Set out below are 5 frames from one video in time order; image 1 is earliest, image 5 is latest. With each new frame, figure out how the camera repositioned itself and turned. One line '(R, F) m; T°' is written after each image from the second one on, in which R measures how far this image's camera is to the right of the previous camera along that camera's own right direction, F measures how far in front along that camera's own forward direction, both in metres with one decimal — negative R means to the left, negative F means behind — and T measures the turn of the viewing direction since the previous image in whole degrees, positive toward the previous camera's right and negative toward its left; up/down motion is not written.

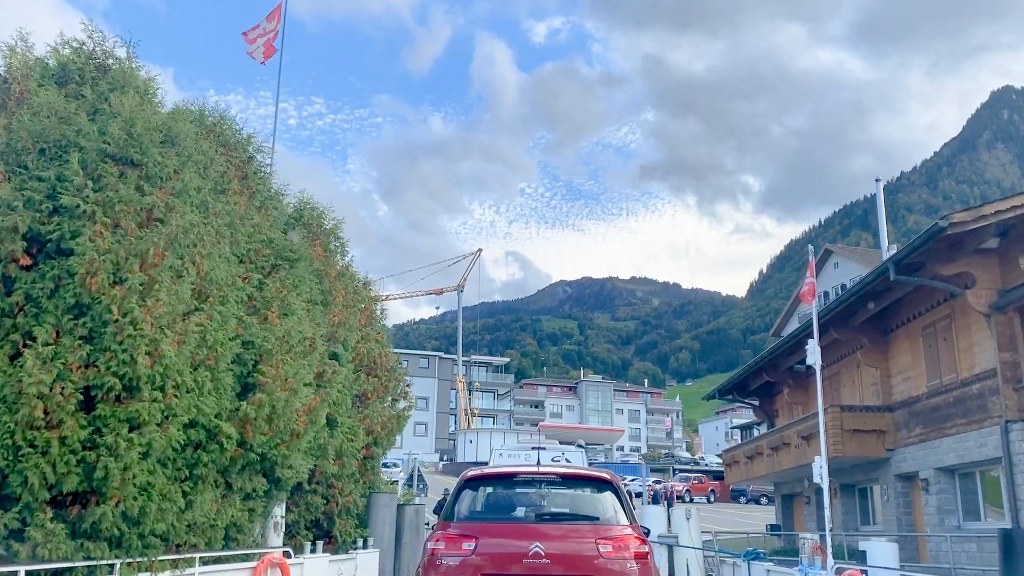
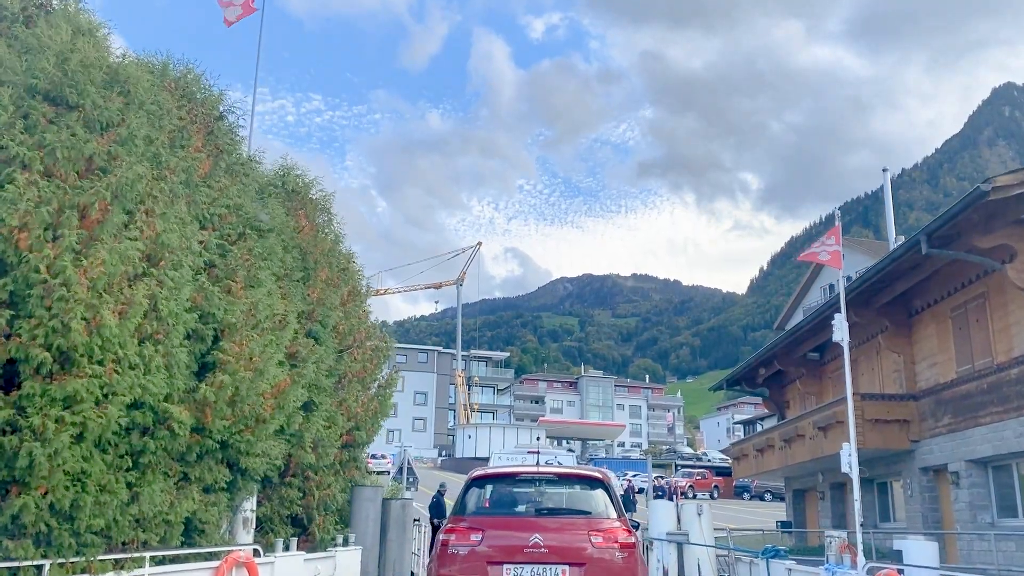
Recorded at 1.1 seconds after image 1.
(+0.1, +1.3) m; 0°
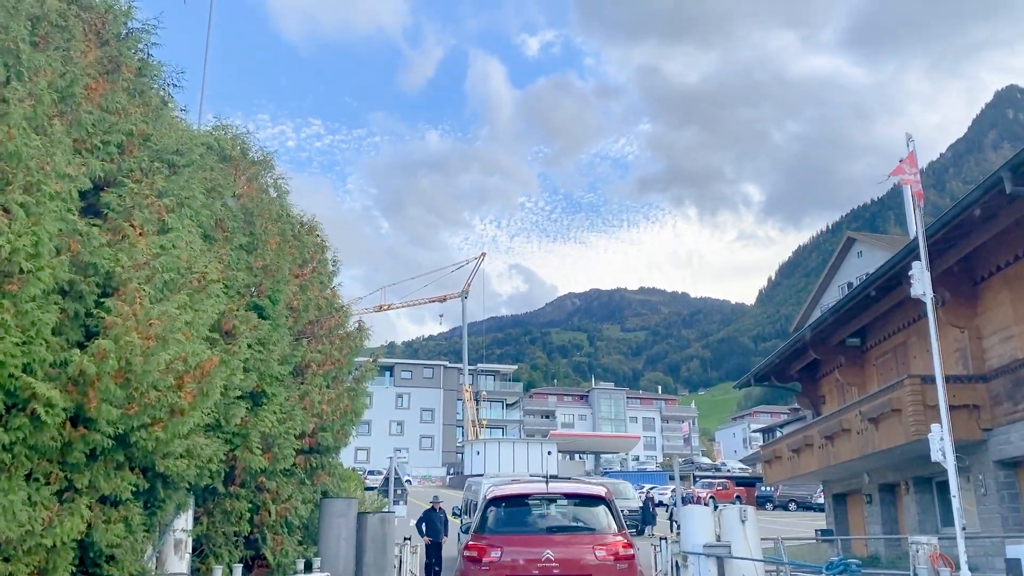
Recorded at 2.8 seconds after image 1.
(+0.2, +2.4) m; -1°
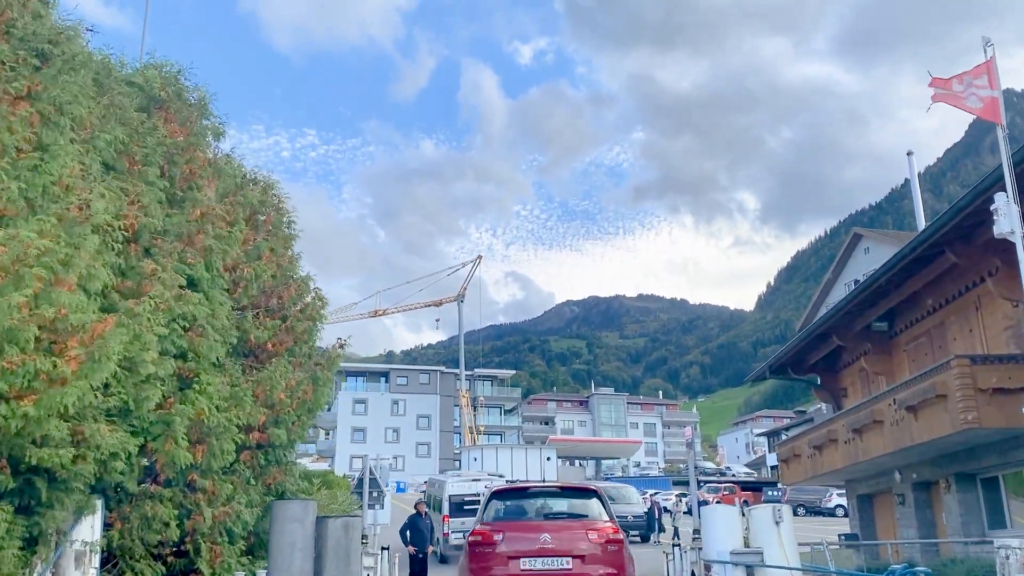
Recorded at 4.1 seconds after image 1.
(+0.1, +1.8) m; 0°
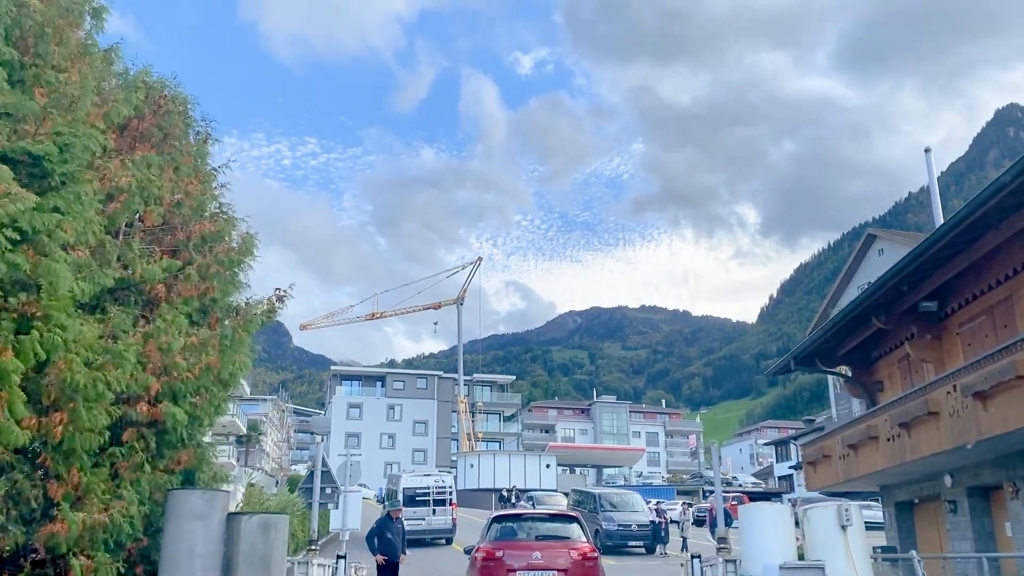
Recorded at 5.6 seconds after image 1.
(+0.2, +2.4) m; 0°
